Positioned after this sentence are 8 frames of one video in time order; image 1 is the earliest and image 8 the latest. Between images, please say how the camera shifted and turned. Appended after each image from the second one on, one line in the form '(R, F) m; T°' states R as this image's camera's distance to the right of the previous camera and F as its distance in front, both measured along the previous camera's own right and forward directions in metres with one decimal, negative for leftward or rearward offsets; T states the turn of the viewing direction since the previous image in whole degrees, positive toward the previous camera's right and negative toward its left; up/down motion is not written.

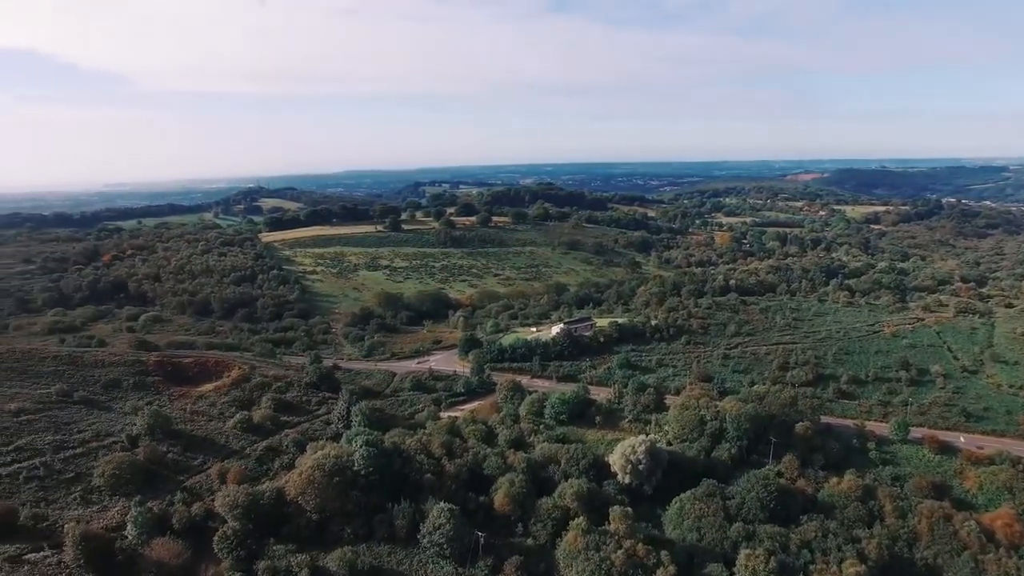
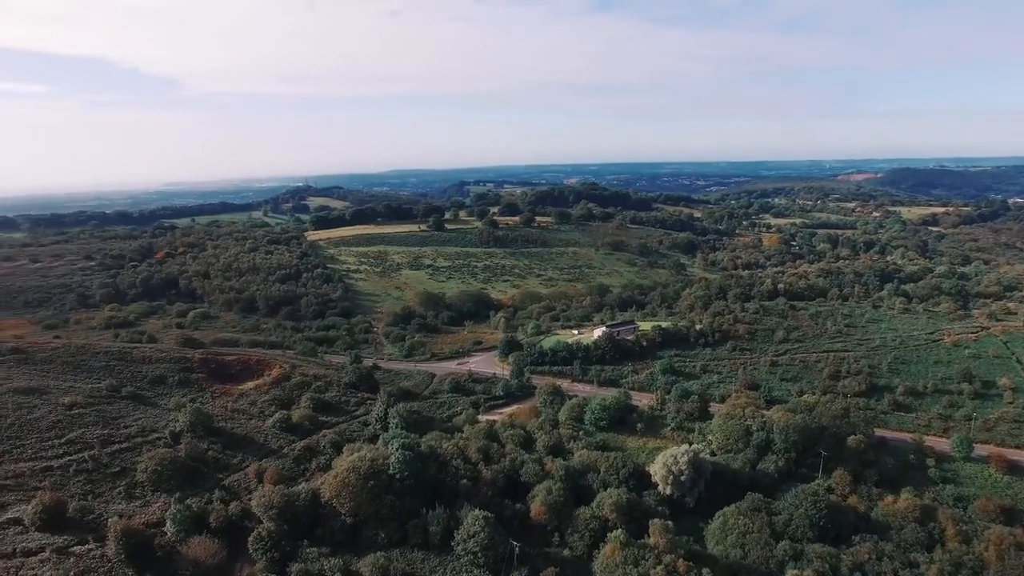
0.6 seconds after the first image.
(+0.1, +0.6) m; -4°
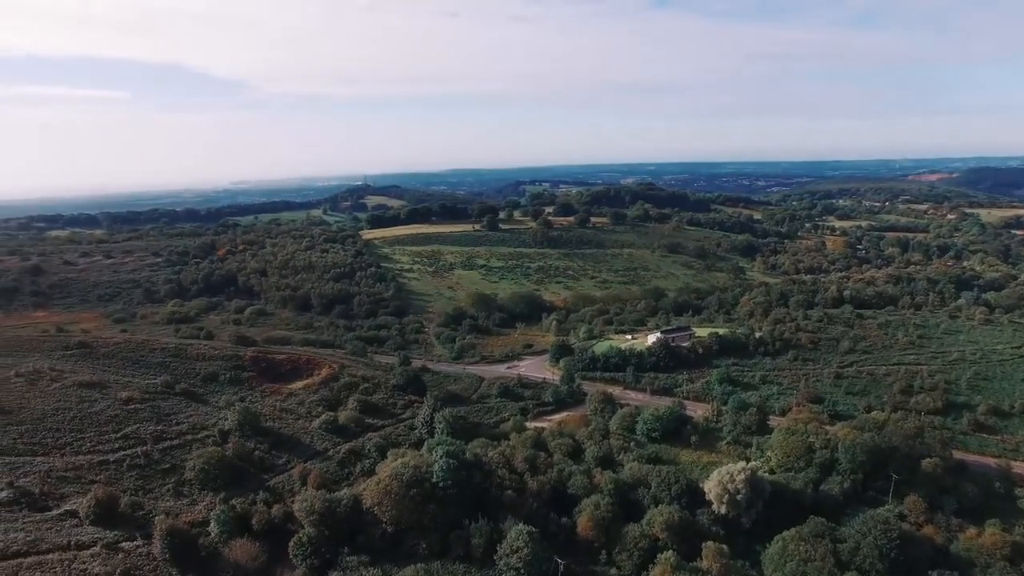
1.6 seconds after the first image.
(+0.1, +0.9) m; -5°
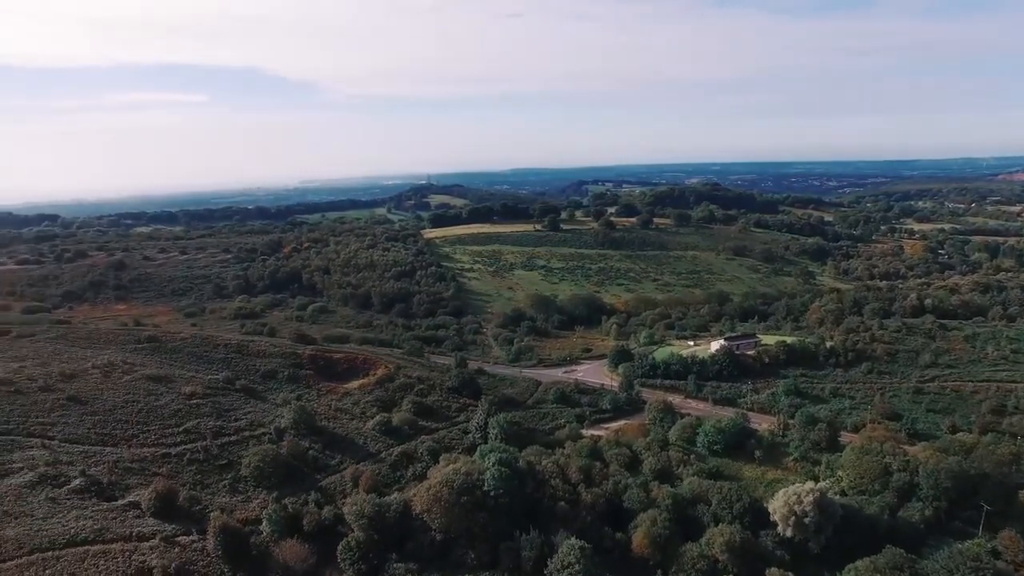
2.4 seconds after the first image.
(+0.1, +0.7) m; -5°
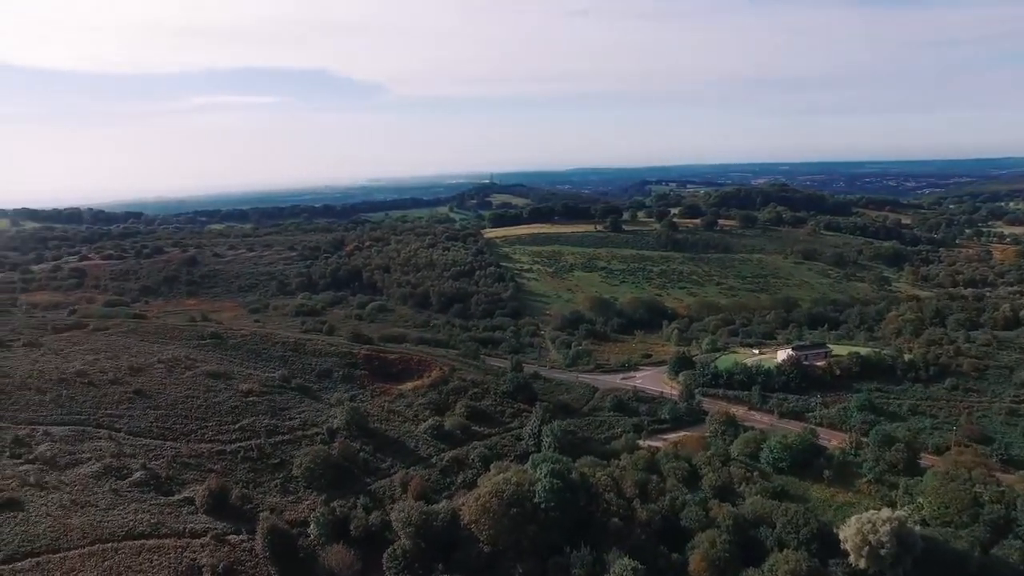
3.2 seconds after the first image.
(+0.1, +0.8) m; -5°
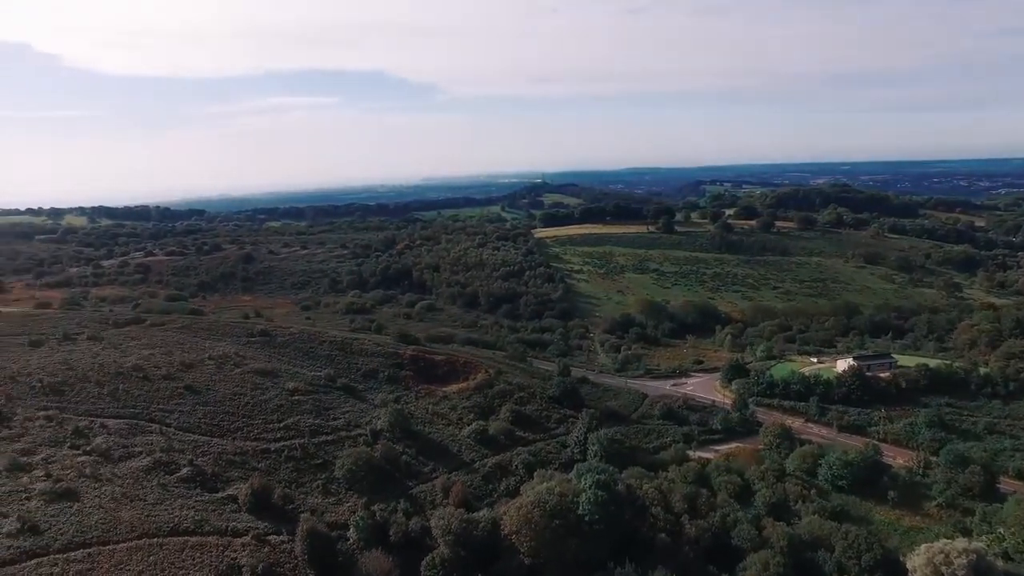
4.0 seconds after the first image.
(+0.1, +0.7) m; -4°
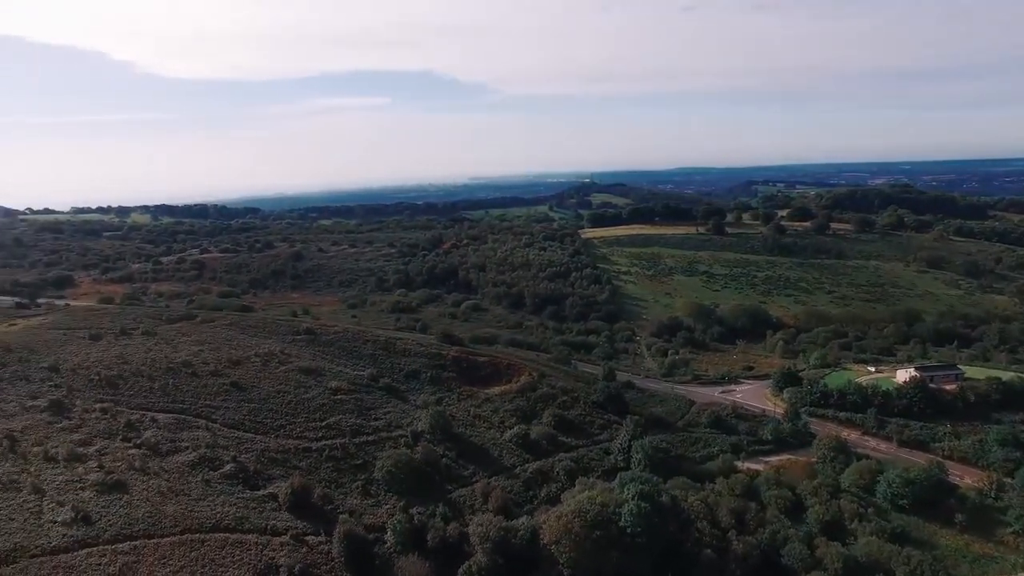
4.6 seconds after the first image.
(+0.1, +0.5) m; -4°
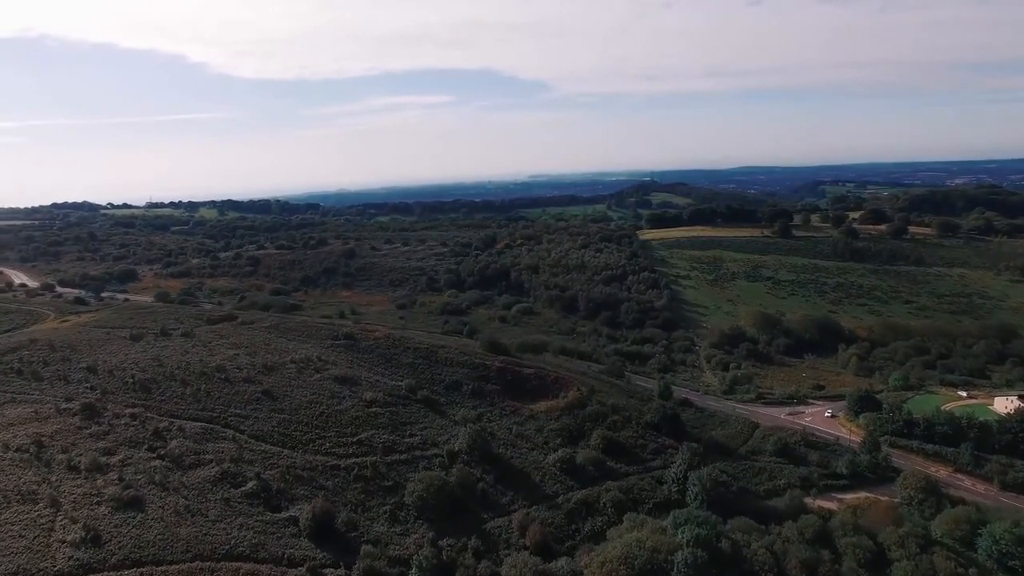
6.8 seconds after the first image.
(+0.4, +2.2) m; -5°
